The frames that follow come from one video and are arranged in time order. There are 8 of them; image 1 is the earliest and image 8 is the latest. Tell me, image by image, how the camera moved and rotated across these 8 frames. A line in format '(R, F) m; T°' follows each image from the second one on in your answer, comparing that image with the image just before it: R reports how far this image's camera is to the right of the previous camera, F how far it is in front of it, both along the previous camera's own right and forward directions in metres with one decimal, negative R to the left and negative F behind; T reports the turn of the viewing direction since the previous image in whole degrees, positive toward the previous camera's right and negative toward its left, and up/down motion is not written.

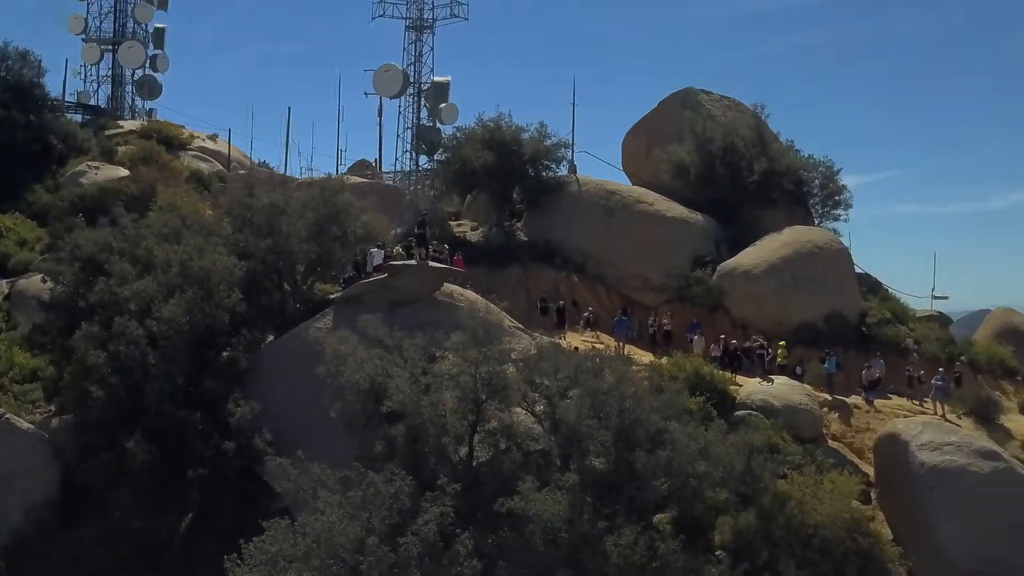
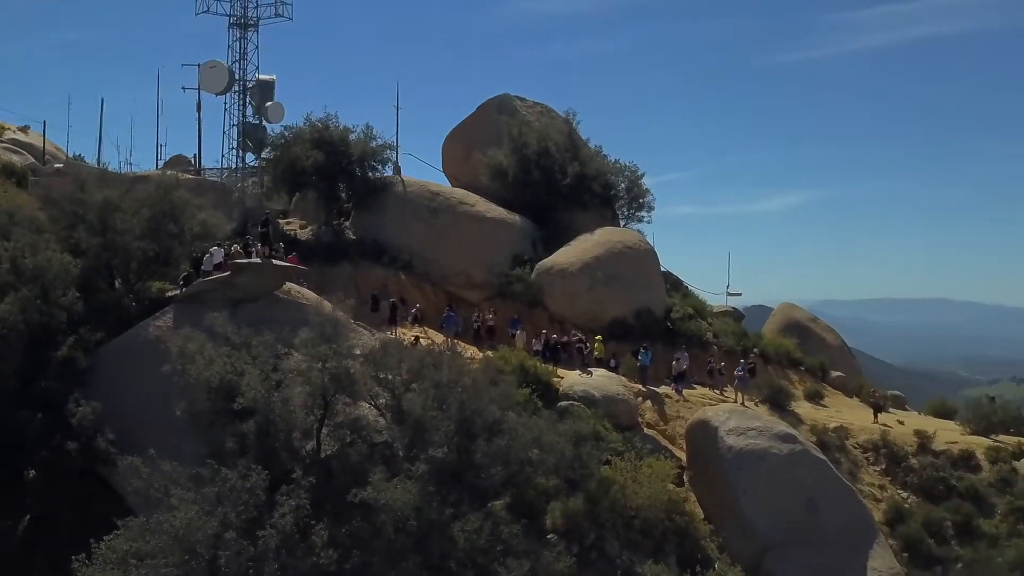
(-0.6, -0.7) m; +10°
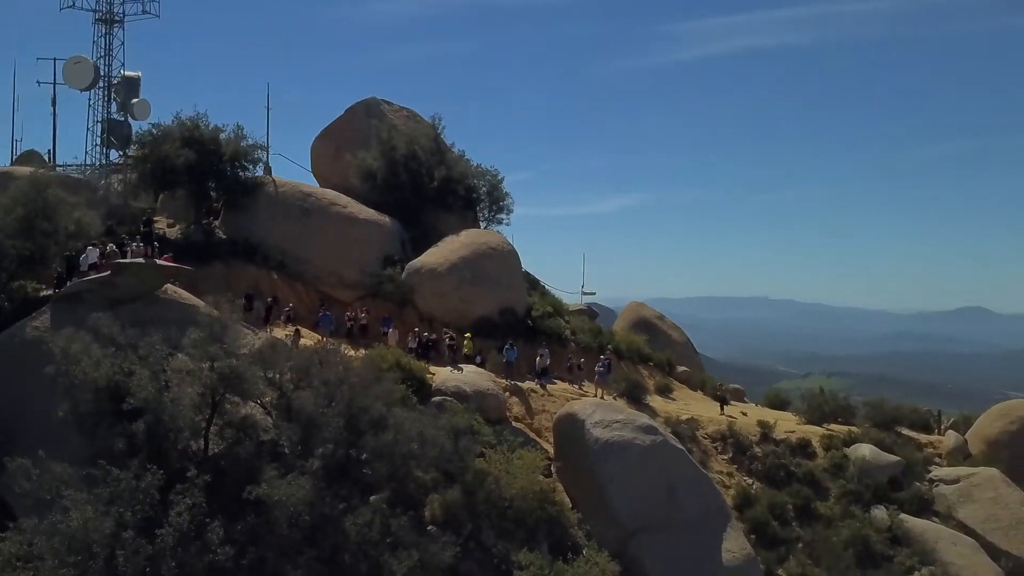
(-0.5, -0.8) m; +8°
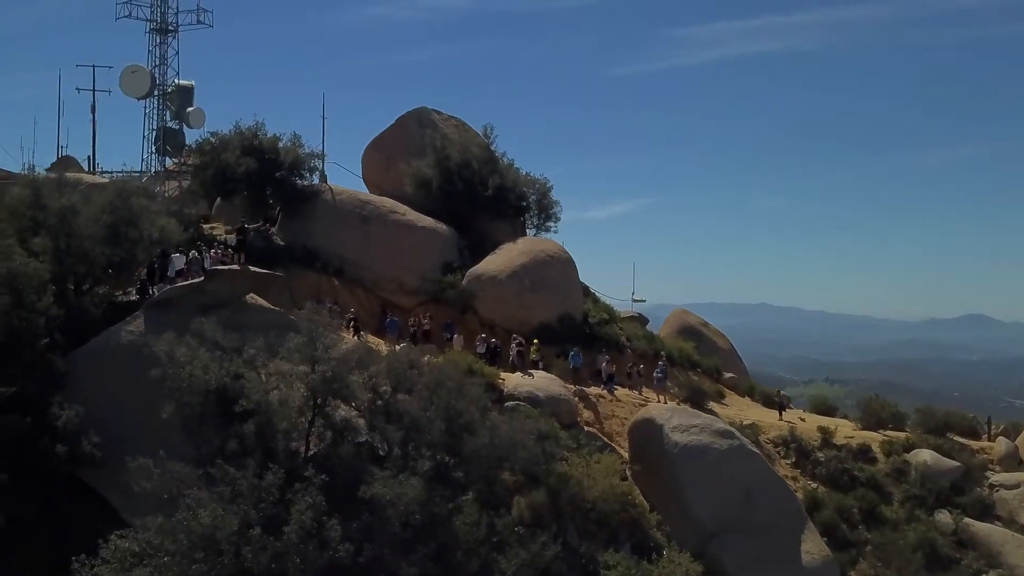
(-1.2, -0.4) m; 0°
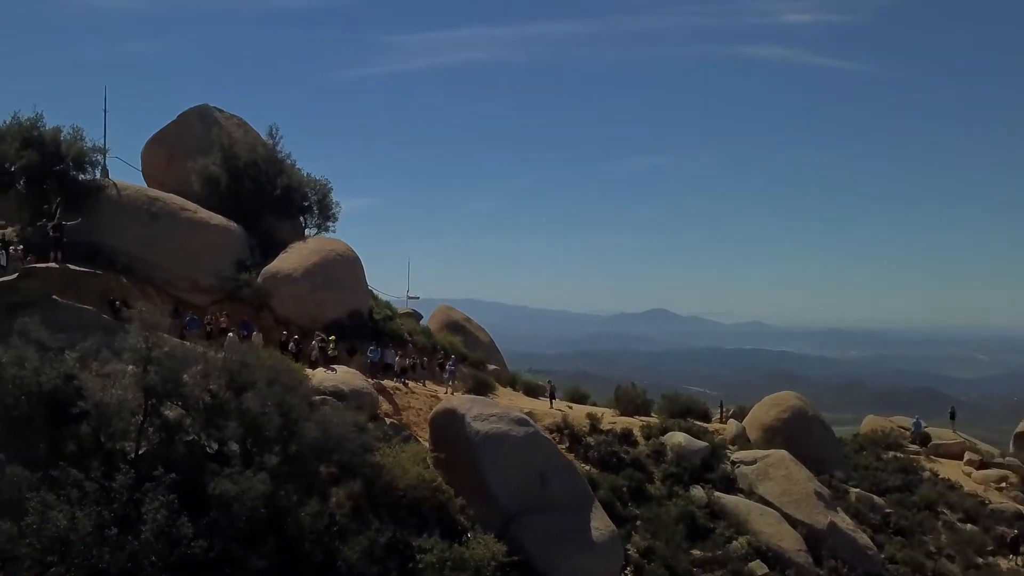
(-1.4, -1.2) m; +14°
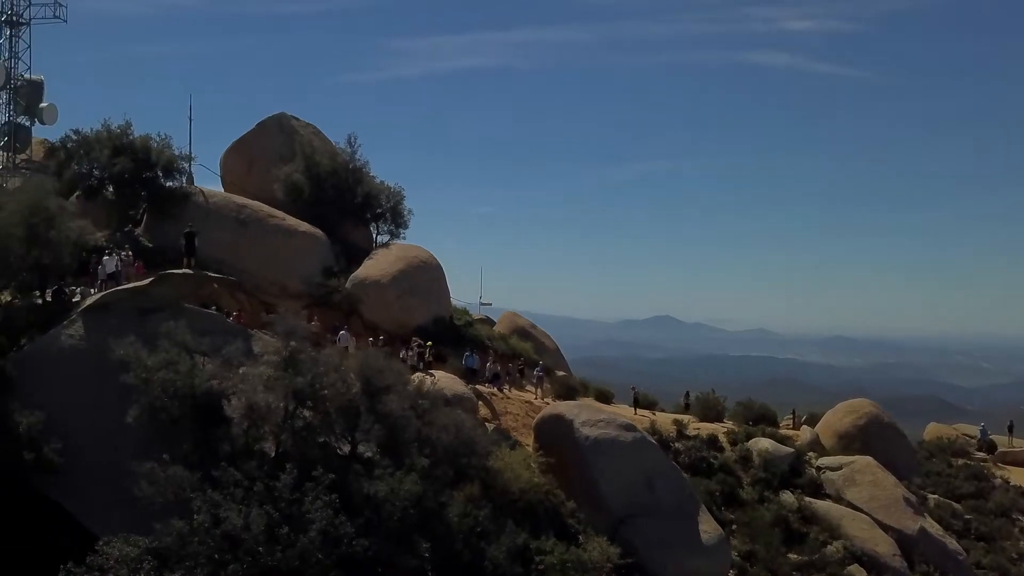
(-1.8, -0.4) m; 0°
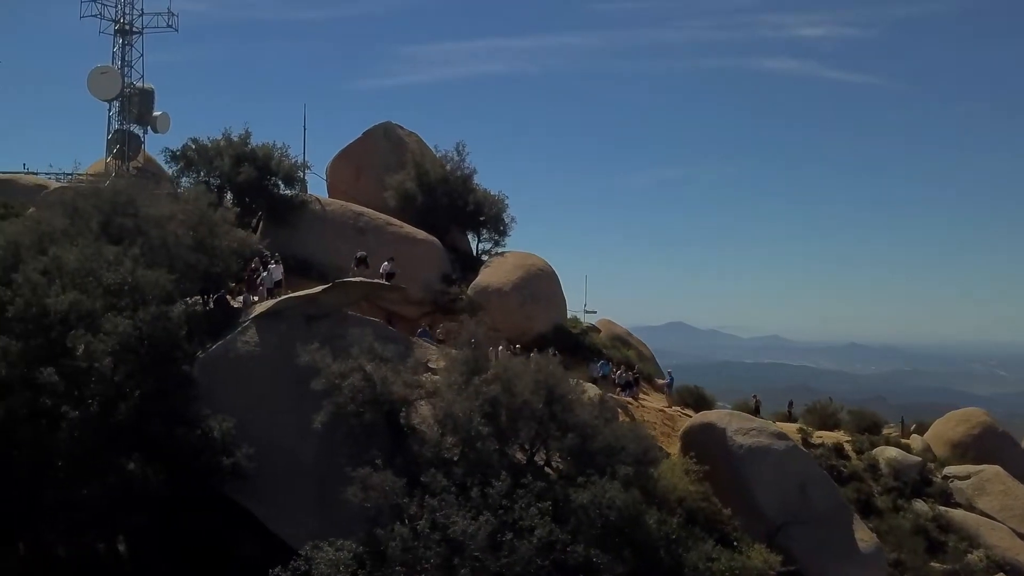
(-2.5, -0.1) m; -1°
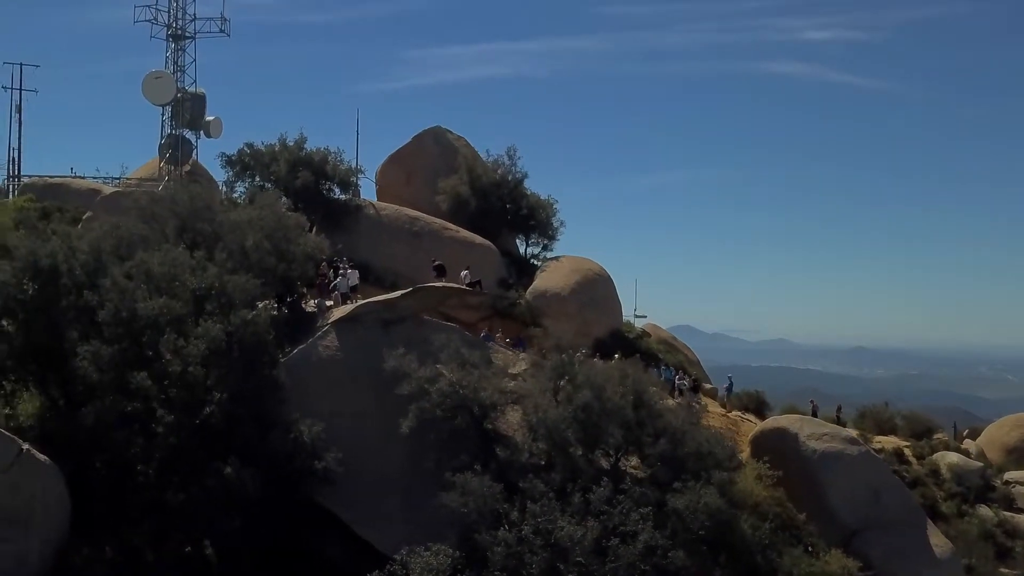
(-1.2, 0.0) m; 0°
